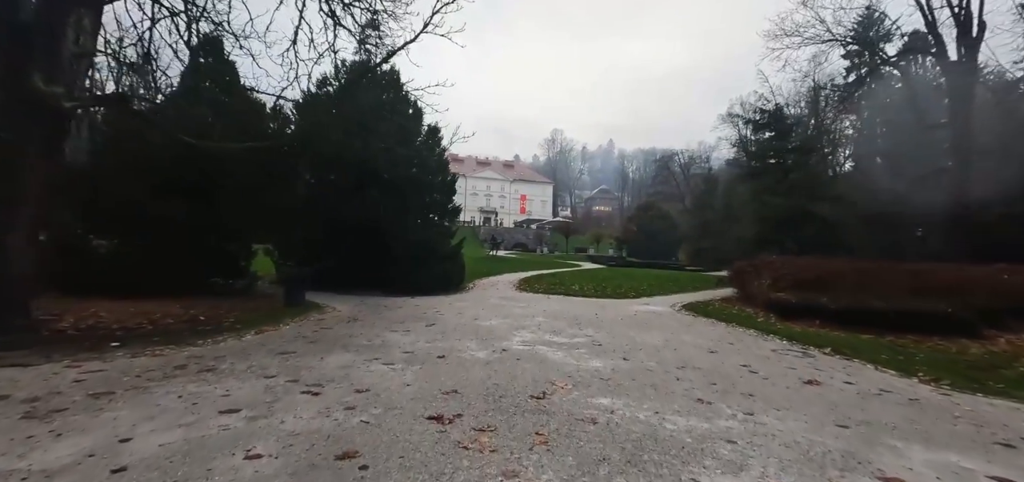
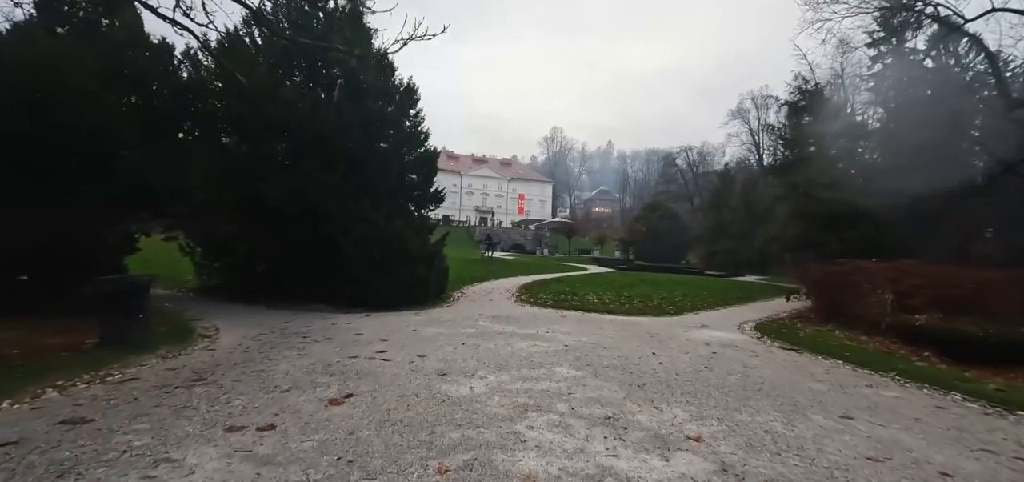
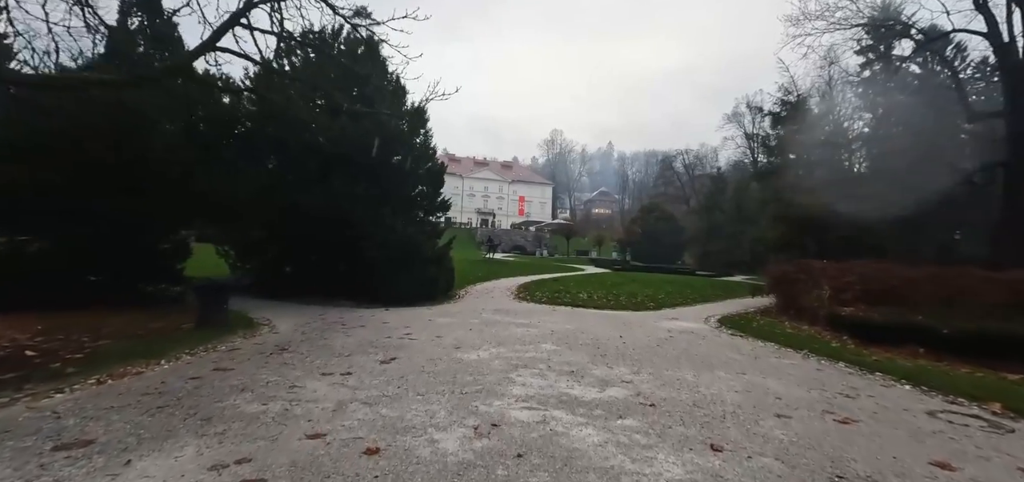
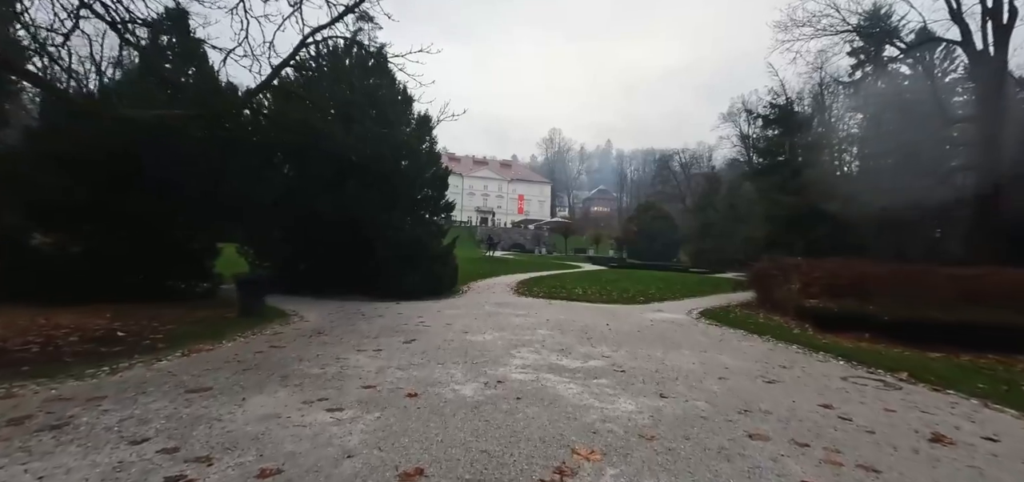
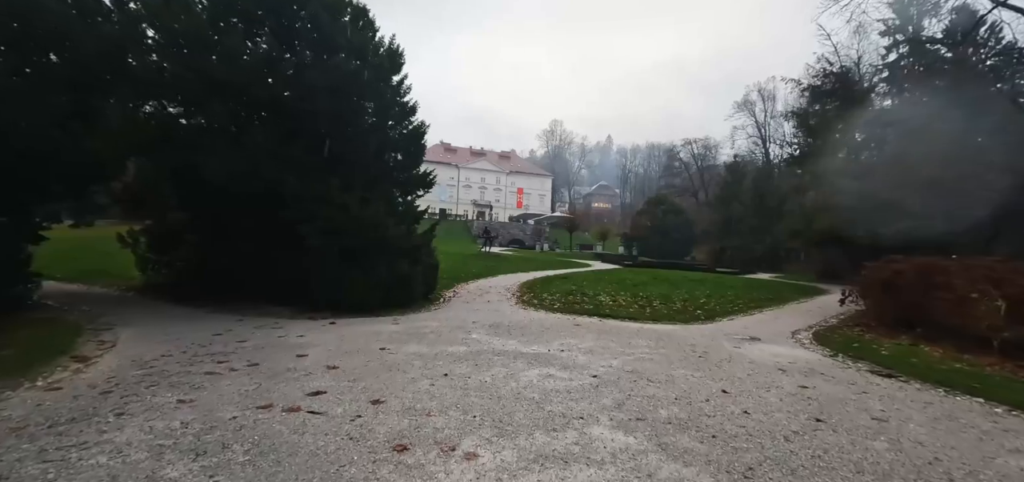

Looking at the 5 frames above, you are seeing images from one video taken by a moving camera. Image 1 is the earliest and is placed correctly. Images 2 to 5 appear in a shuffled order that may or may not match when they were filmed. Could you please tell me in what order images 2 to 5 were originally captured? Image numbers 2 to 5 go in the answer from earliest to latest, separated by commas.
4, 3, 2, 5
